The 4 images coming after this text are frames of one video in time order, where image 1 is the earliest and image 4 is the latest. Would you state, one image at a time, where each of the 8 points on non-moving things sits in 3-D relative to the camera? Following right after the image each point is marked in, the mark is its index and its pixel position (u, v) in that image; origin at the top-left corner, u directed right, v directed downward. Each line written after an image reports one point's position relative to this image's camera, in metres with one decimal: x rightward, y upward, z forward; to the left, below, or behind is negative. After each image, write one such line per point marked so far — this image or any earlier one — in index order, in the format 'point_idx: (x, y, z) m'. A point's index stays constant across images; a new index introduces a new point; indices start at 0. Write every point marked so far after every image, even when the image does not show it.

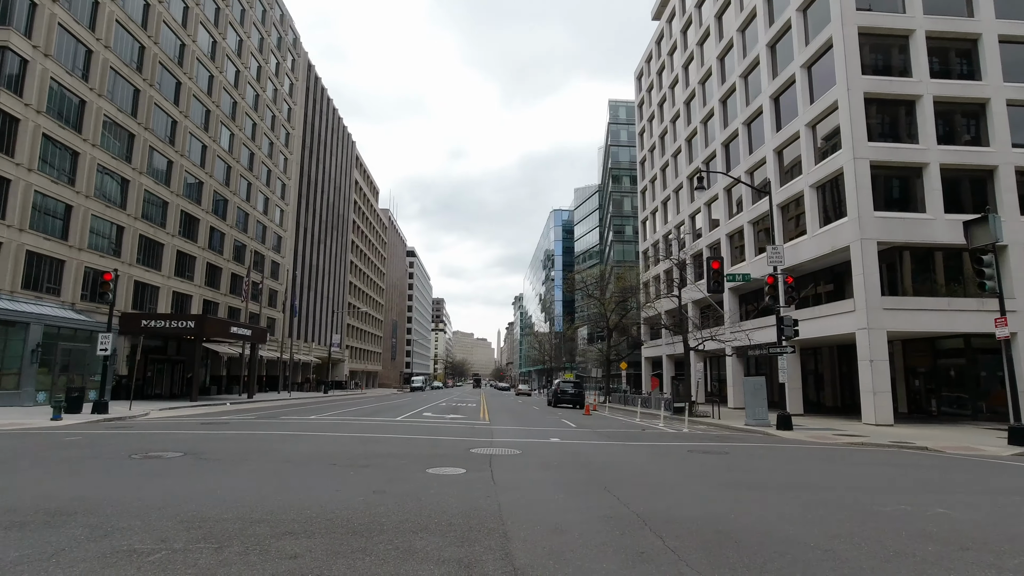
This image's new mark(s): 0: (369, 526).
0: (-1.2, -2.1, +5.4) m
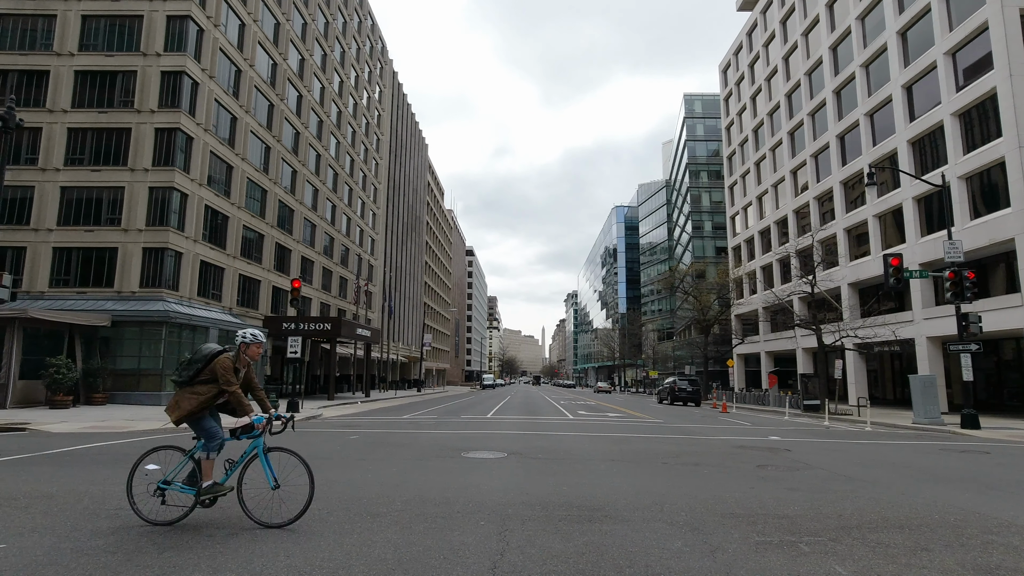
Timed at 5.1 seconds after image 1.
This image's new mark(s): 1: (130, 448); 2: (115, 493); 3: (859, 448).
0: (+3.7, -2.2, +5.8) m
1: (-6.7, -2.8, +10.7) m
2: (-4.3, -2.3, +6.6) m
3: (+7.4, -3.4, +12.8) m
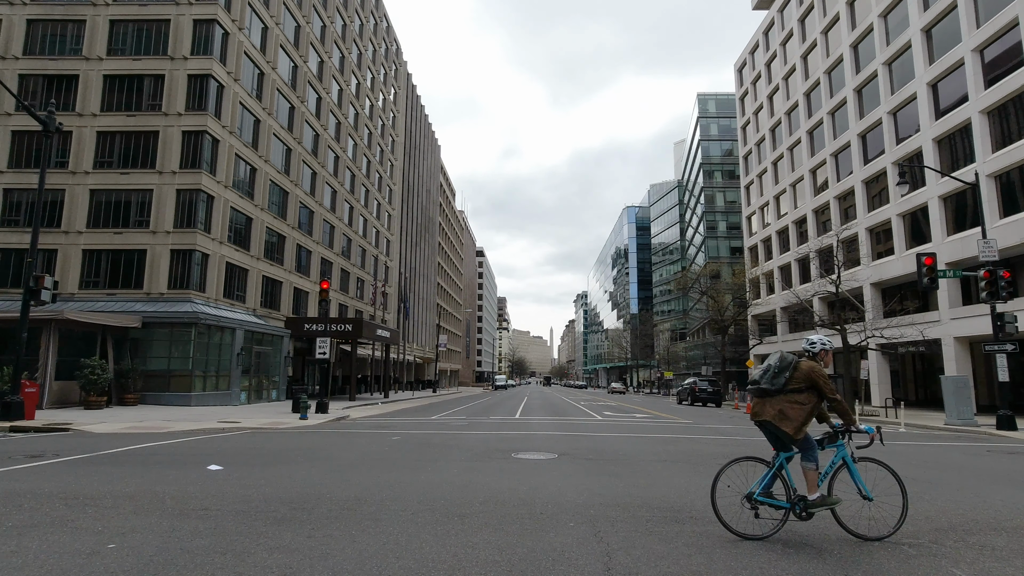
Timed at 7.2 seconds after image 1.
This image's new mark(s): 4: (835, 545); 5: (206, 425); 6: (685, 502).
0: (+4.6, -2.2, +5.7) m
1: (-5.9, -2.9, +10.8) m
2: (-3.5, -2.3, +6.6) m
3: (+8.3, -3.4, +12.7) m
4: (+2.6, -2.1, +5.0) m
5: (-9.0, -4.0, +17.7) m
6: (+1.8, -2.3, +6.5) m
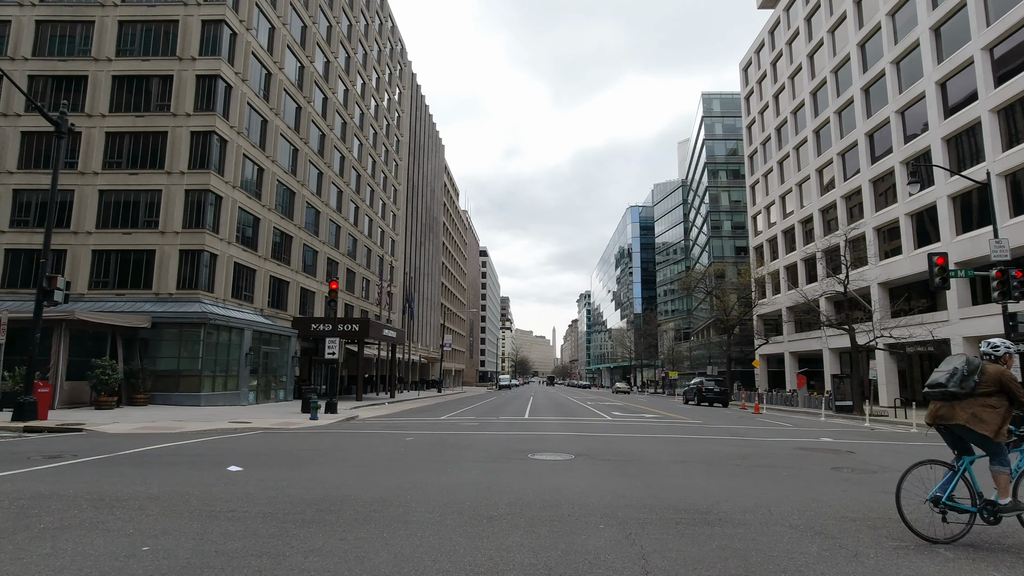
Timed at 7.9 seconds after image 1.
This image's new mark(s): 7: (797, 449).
0: (+4.8, -2.2, +5.6) m
1: (-5.6, -2.9, +10.8) m
2: (-3.2, -2.3, +6.6) m
3: (+8.6, -3.4, +12.6) m
4: (+2.9, -2.1, +4.9) m
5: (-8.7, -4.0, +17.7) m
6: (+2.1, -2.3, +6.5) m
7: (+5.9, -3.3, +12.4) m
